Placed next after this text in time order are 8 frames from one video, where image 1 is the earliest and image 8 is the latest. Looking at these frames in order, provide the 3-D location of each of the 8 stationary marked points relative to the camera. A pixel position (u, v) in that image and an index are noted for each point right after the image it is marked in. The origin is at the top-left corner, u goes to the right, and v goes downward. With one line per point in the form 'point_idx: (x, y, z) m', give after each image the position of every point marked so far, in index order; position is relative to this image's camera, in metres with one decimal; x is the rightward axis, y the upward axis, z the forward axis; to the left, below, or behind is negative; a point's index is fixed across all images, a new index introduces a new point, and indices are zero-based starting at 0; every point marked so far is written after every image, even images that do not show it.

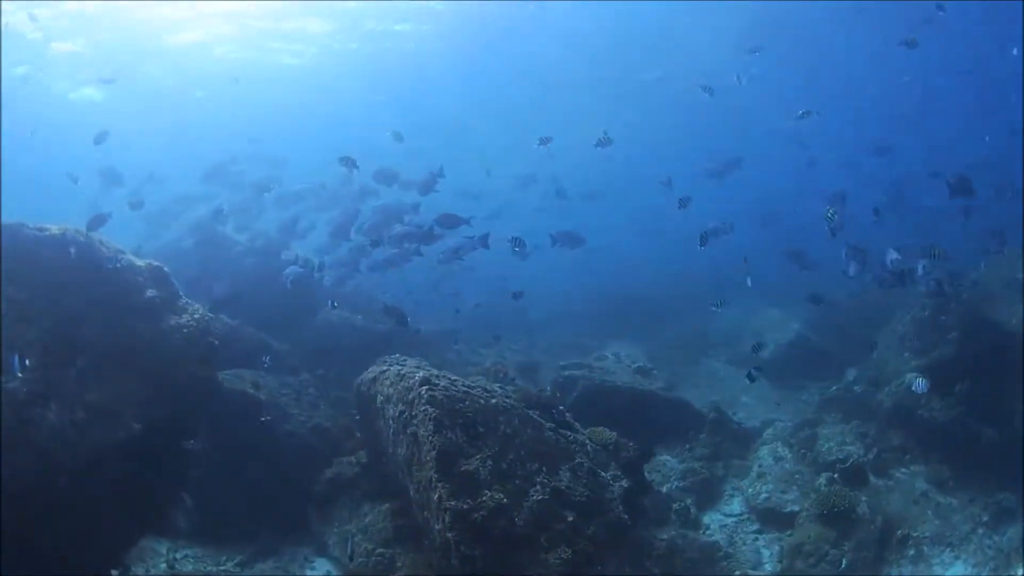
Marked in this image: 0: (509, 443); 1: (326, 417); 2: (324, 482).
0: (0.0, -1.9, +7.2) m
1: (-2.8, -2.0, +8.9) m
2: (-2.6, -2.7, +8.0) m
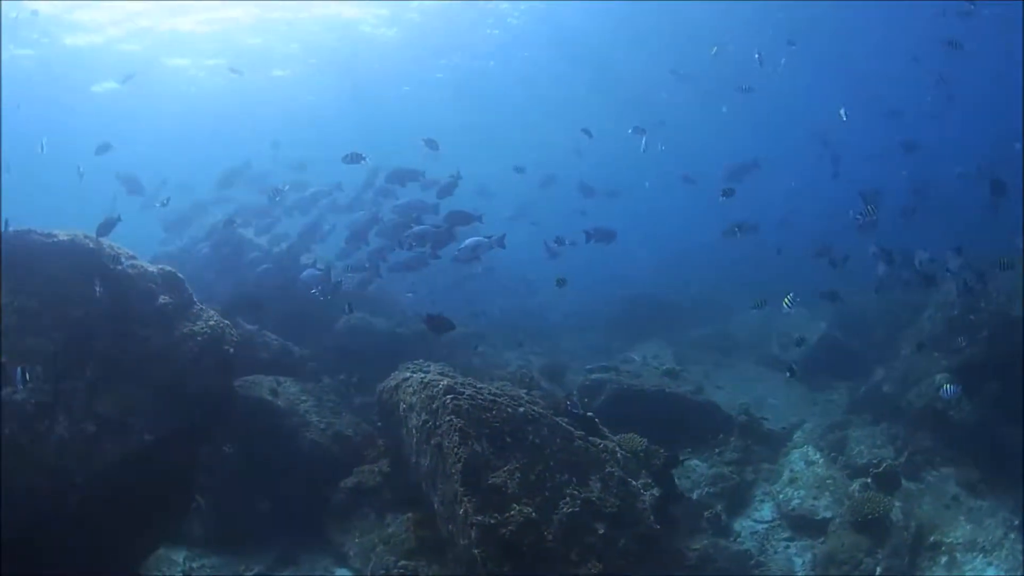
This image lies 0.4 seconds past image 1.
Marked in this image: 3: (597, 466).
0: (+0.3, -2.0, +6.8) m
1: (-2.4, -2.0, +8.6) m
2: (-2.2, -2.7, +7.7) m
3: (+1.0, -2.1, +7.2) m
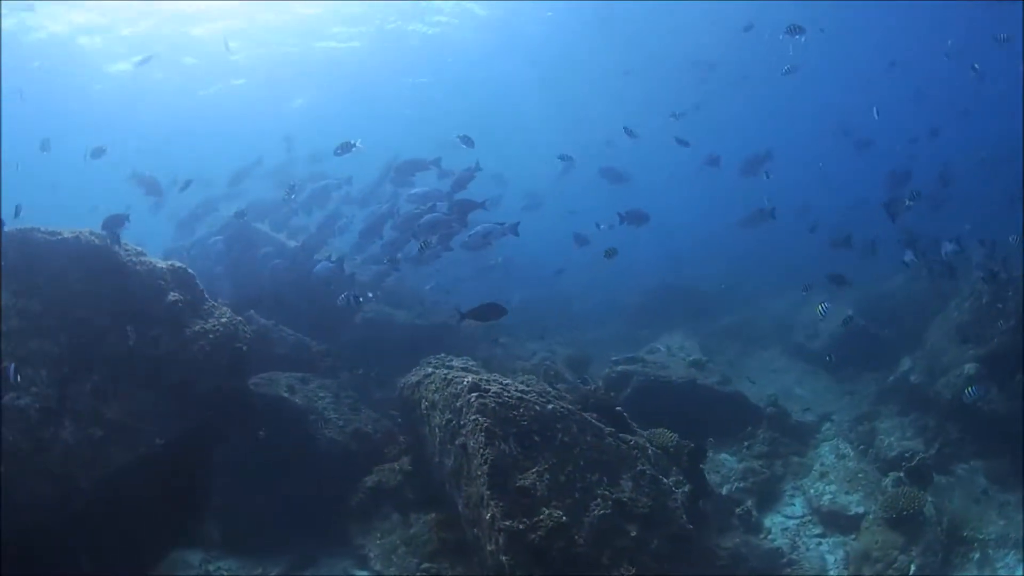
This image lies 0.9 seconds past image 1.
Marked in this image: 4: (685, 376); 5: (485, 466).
0: (+0.6, -1.8, +6.4) m
1: (-2.1, -1.9, +8.3) m
2: (-1.9, -2.6, +7.4) m
3: (+1.3, -2.0, +6.8) m
4: (+4.0, -2.0, +13.4) m
5: (-0.3, -1.8, +5.9) m
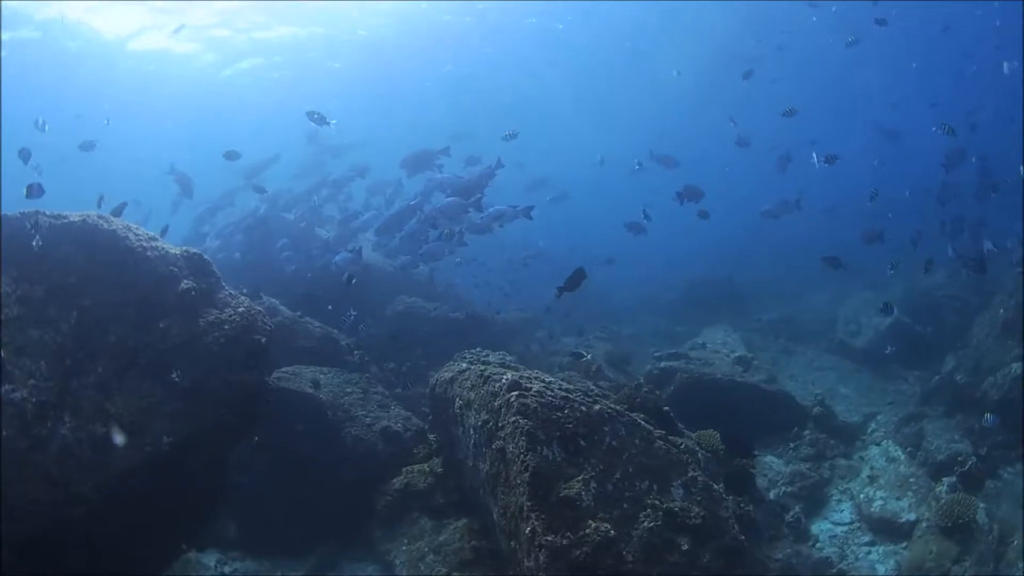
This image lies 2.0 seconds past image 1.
0: (+1.0, -1.7, +5.8) m
1: (-1.5, -1.7, +7.8) m
2: (-1.4, -2.4, +6.9) m
3: (+1.8, -1.9, +6.1) m
4: (+4.8, -1.9, +12.6) m
5: (+0.1, -1.7, +5.2) m
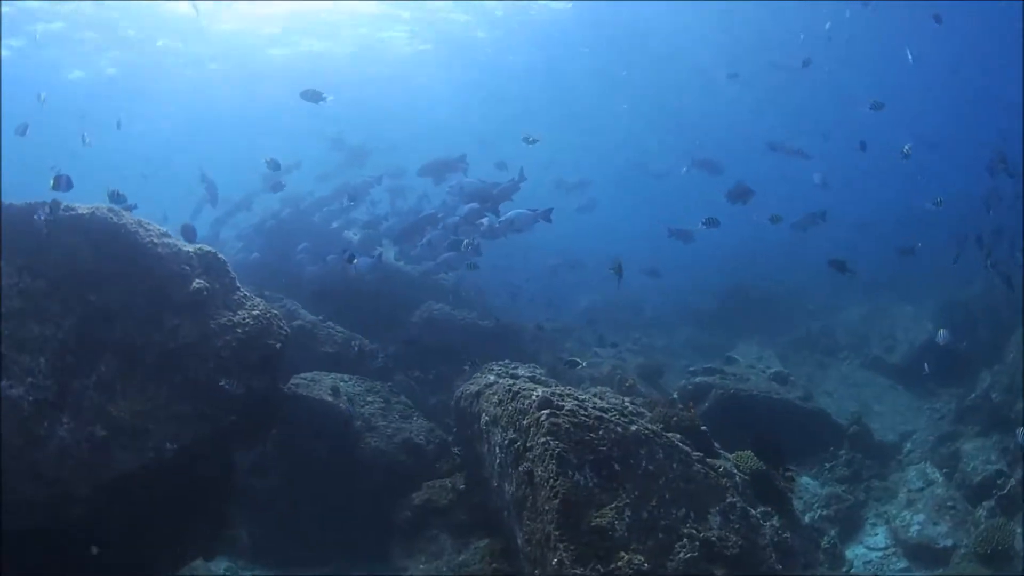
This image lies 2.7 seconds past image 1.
0: (+1.3, -1.8, +5.3) m
1: (-1.2, -1.8, +7.4) m
2: (-1.1, -2.5, +6.5) m
3: (+2.0, -2.0, +5.7) m
4: (+5.3, -2.1, +12.0) m
5: (+0.4, -1.8, +4.9) m
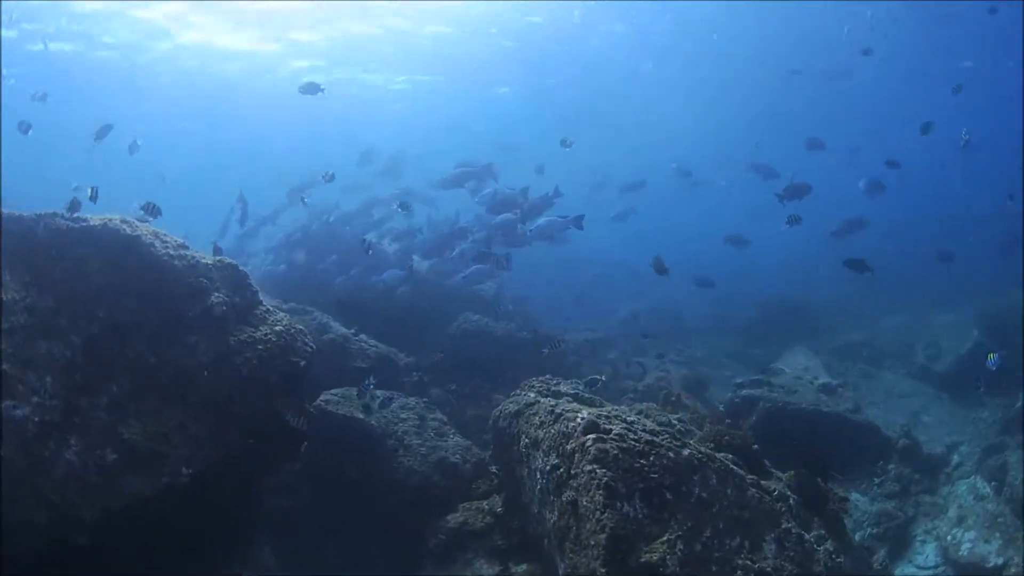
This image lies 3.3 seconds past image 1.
0: (+1.7, -1.9, +4.9) m
1: (-0.7, -1.9, +7.1) m
2: (-0.7, -2.6, +6.2) m
3: (+2.4, -2.2, +5.2) m
4: (+6.0, -2.3, +11.4) m
5: (+0.7, -1.9, +4.5) m
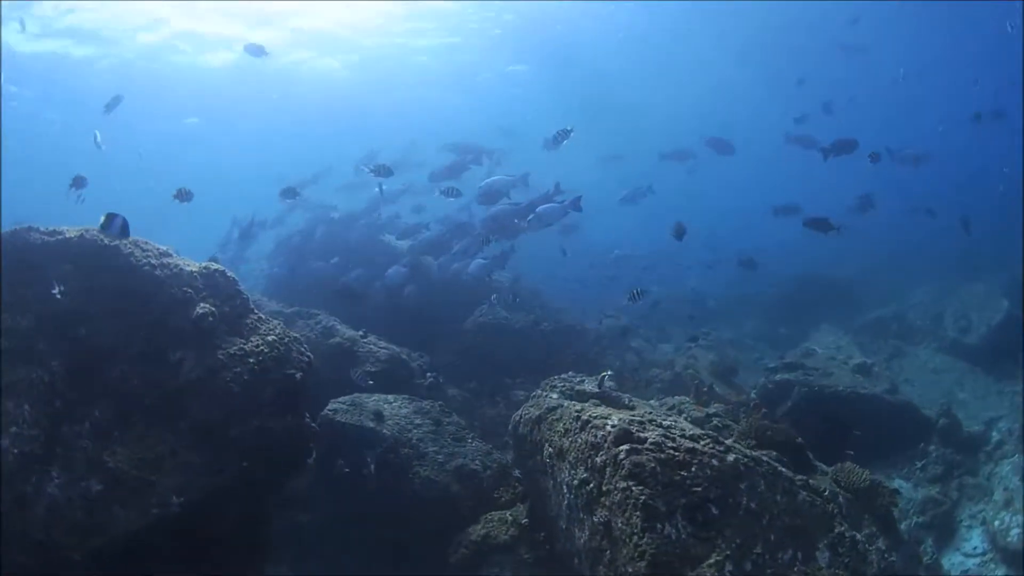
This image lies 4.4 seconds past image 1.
0: (+1.8, -1.8, +4.3) m
1: (-0.5, -1.9, +6.6) m
2: (-0.4, -2.6, +5.8) m
3: (+2.6, -2.0, +4.6) m
4: (+6.4, -1.9, +10.7) m
5: (+0.9, -1.8, +3.9) m
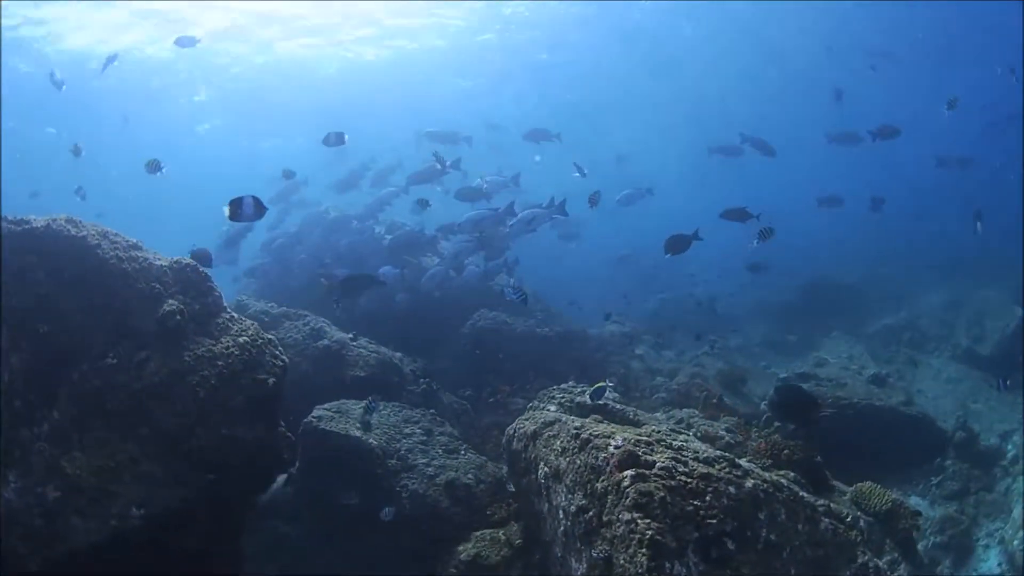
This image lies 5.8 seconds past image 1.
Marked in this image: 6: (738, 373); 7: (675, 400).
0: (+1.8, -1.9, +3.9) m
1: (-0.5, -1.9, +6.2) m
2: (-0.5, -2.6, +5.3) m
3: (+2.5, -2.1, +4.1) m
4: (+6.4, -2.0, +10.1) m
5: (+0.8, -1.9, +3.5) m
6: (+5.0, -1.9, +13.1) m
7: (+3.0, -1.8, +10.1) m
